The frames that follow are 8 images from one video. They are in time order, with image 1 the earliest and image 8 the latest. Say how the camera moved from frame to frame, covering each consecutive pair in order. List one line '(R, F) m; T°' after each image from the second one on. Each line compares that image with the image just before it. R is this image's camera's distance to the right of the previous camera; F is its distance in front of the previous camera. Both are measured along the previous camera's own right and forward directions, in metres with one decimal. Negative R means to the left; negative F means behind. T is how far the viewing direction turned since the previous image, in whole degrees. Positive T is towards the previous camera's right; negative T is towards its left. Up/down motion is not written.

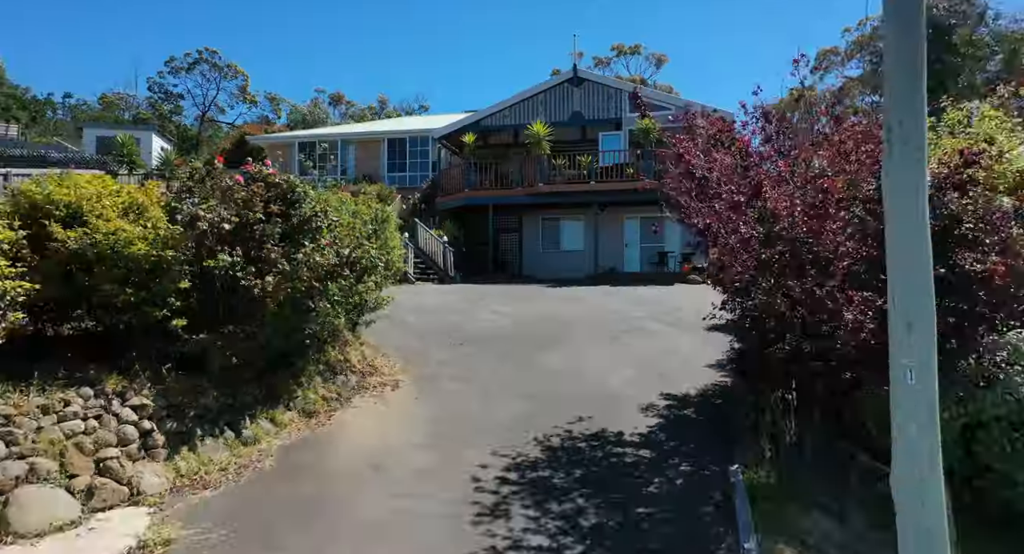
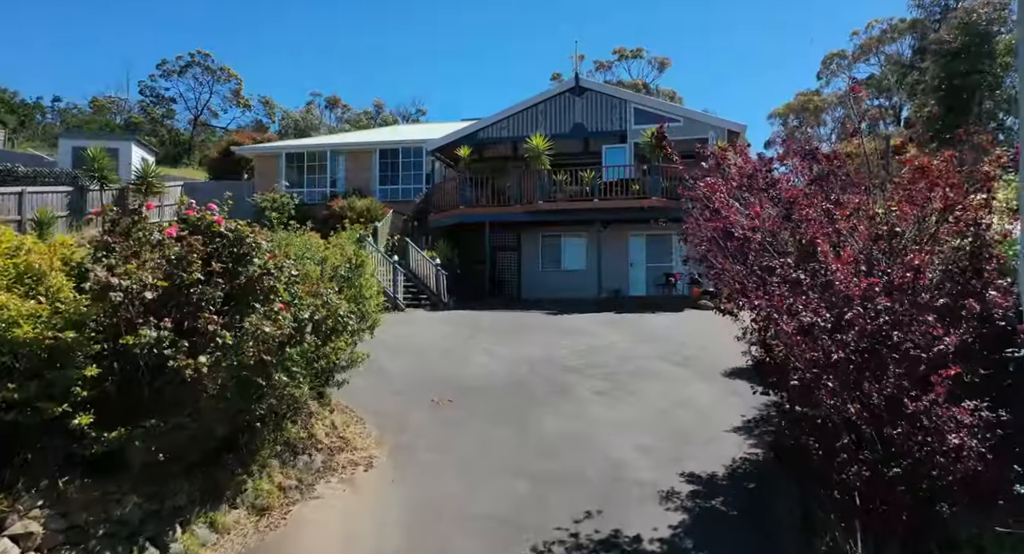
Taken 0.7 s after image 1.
(+0.1, +1.3) m; 0°
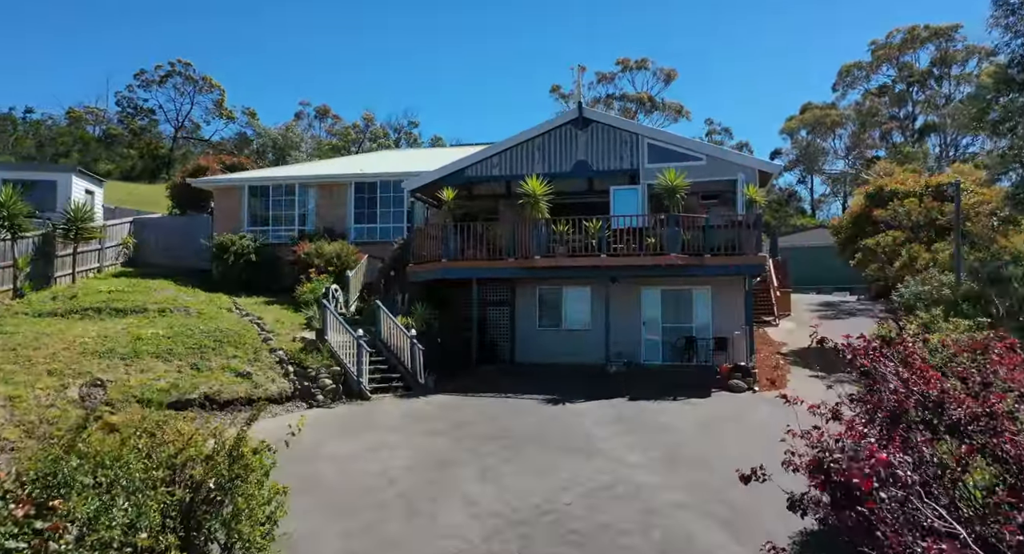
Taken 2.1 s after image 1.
(+0.2, +3.2) m; 0°
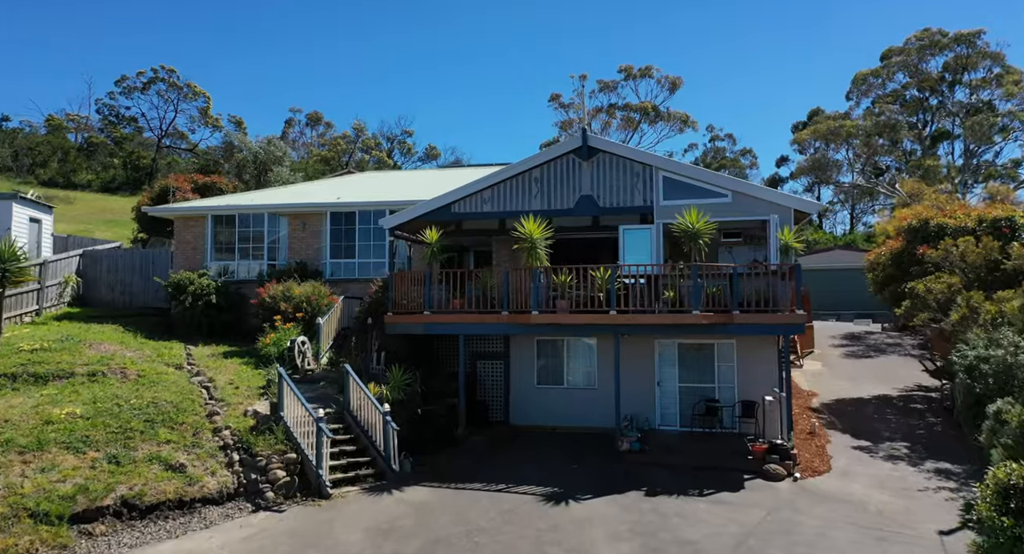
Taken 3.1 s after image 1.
(+0.1, +2.5) m; 0°
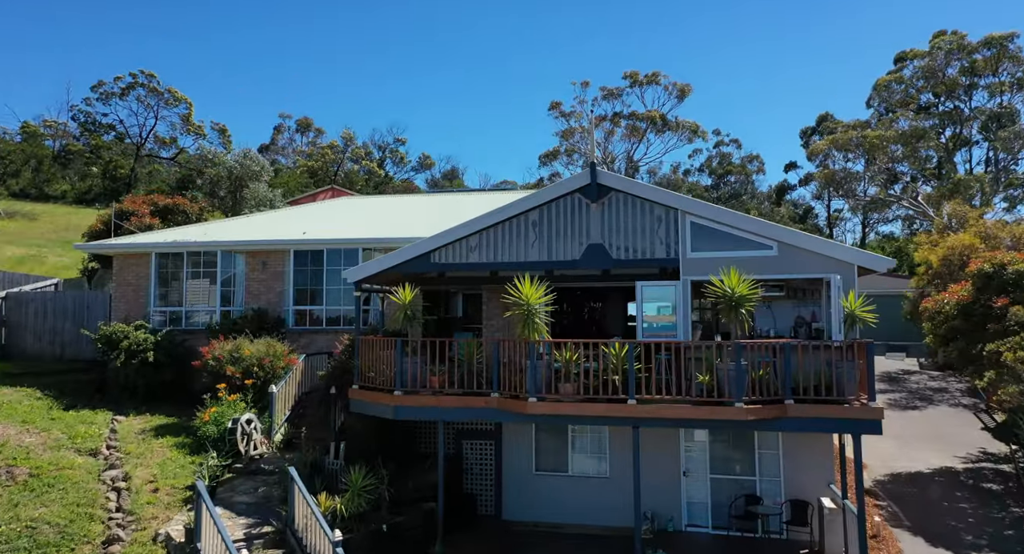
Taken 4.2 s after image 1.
(+0.1, +3.1) m; 0°
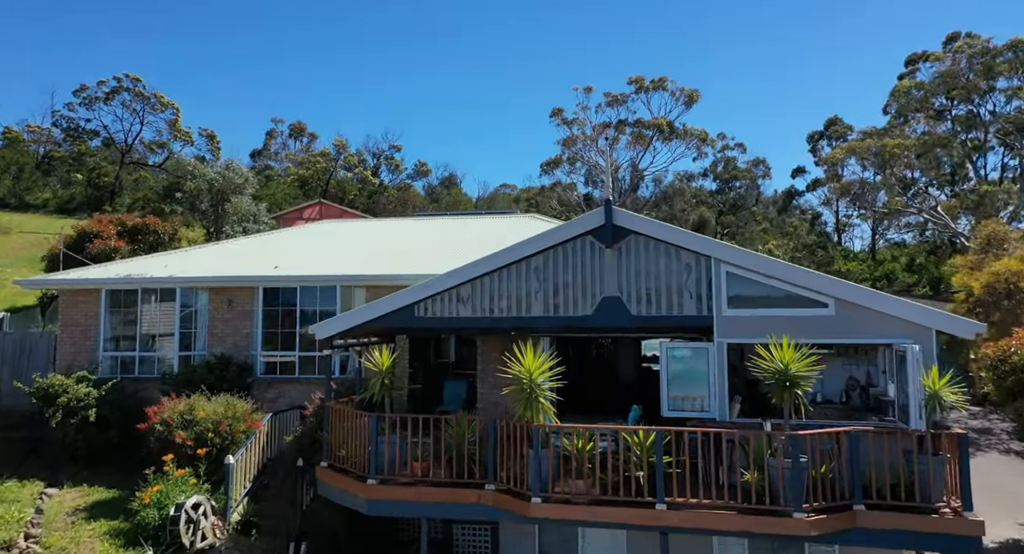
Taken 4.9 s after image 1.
(0.0, +2.2) m; 0°
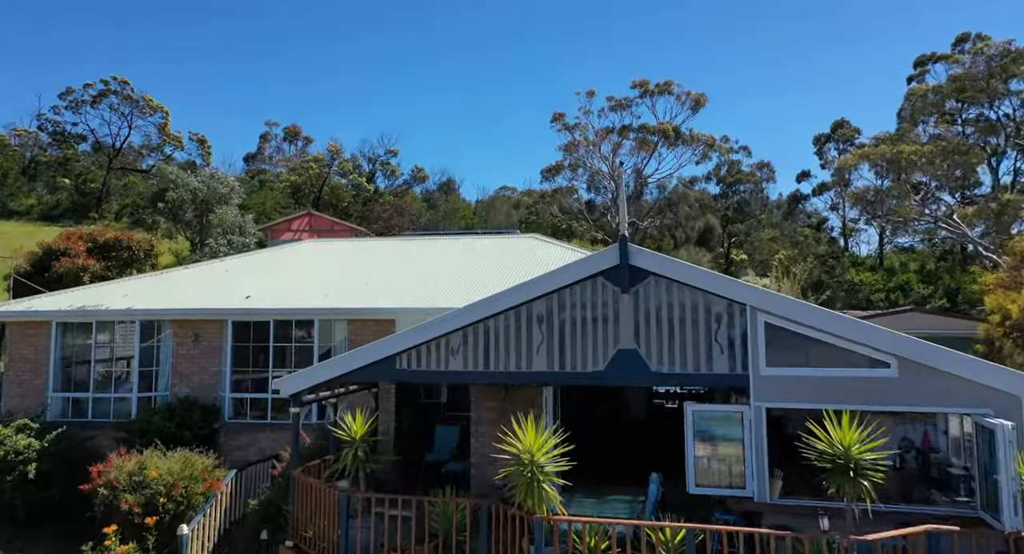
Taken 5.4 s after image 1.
(0.0, +1.7) m; 0°
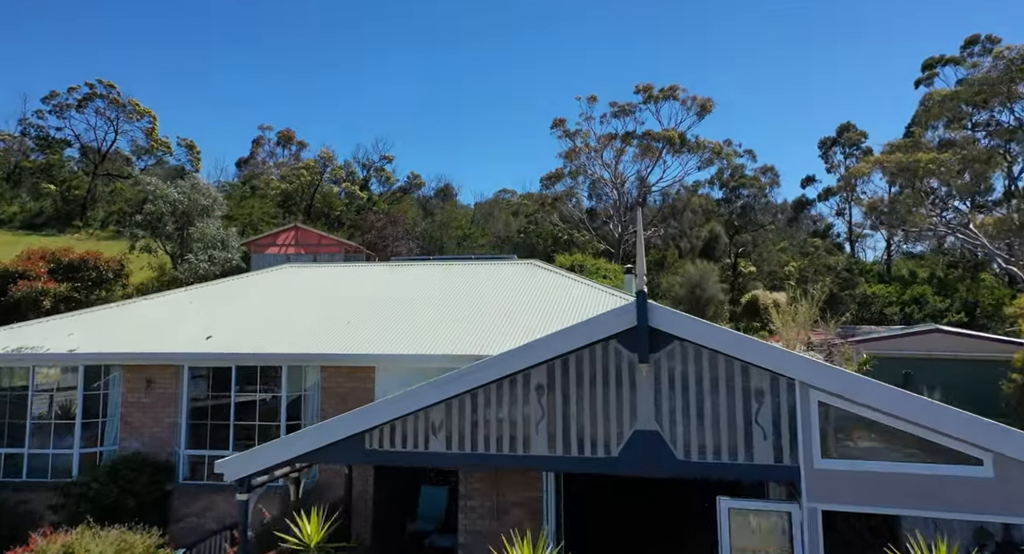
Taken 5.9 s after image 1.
(+0.1, +1.7) m; 0°
